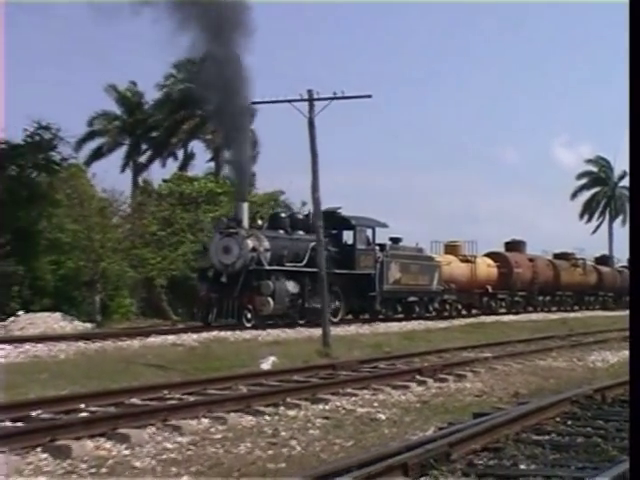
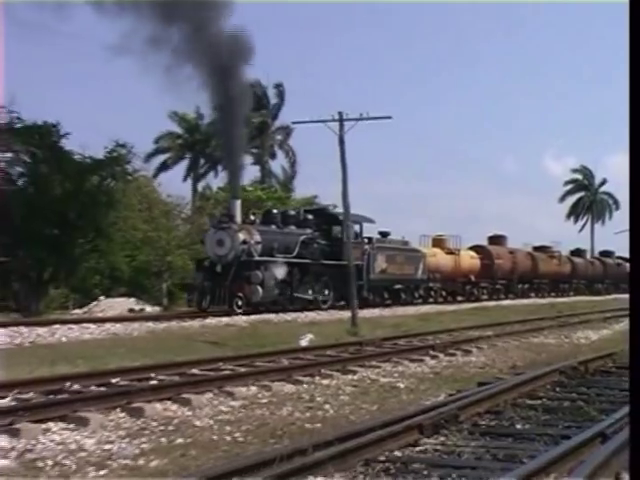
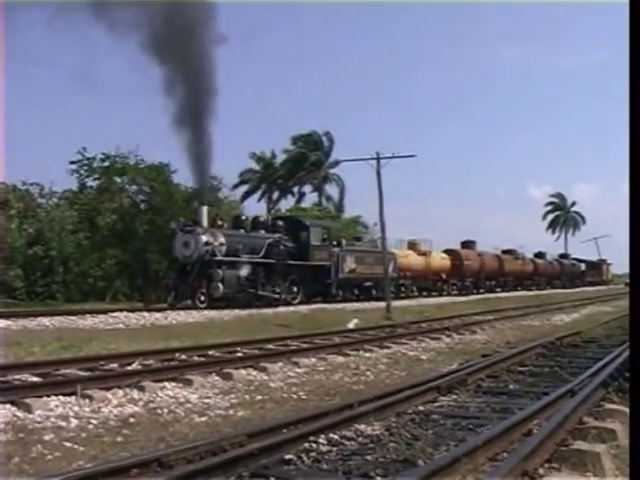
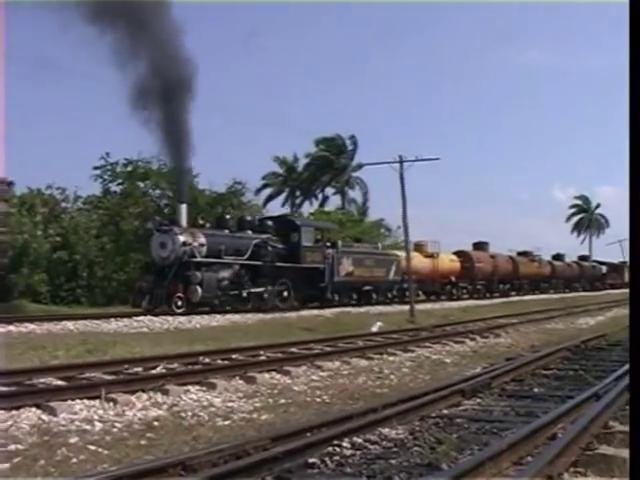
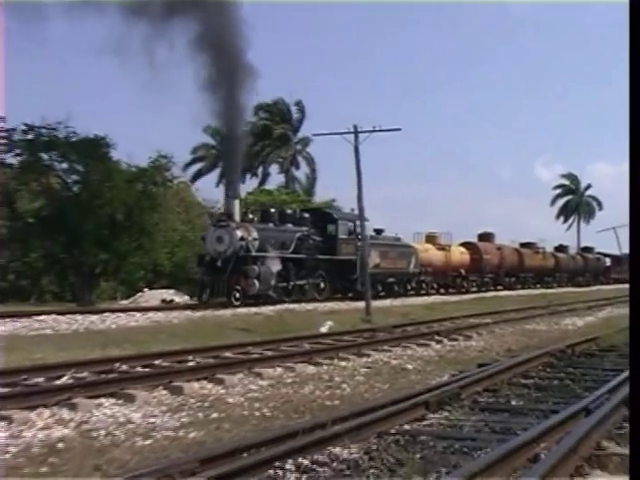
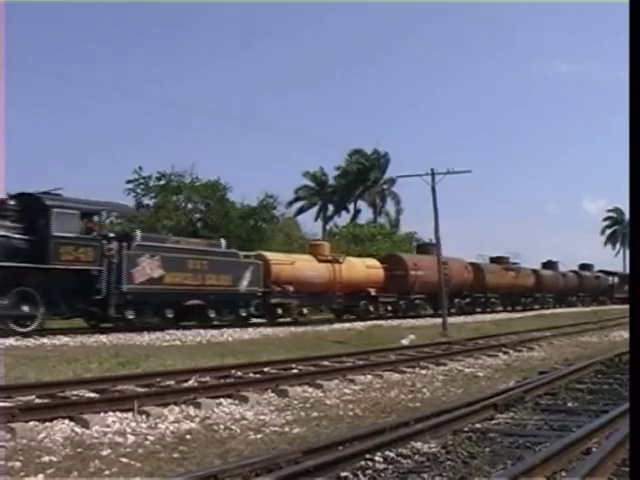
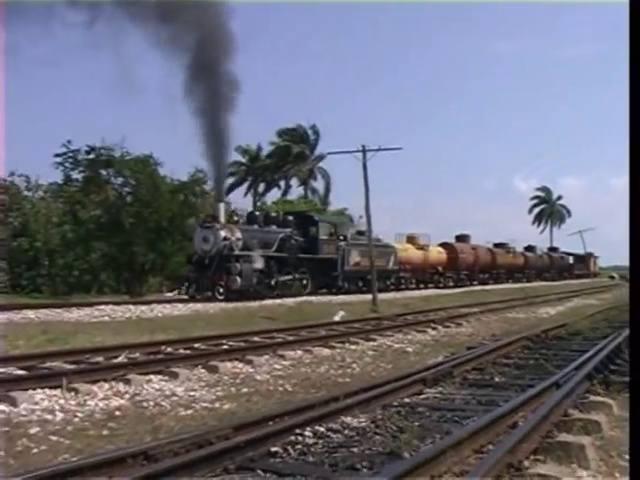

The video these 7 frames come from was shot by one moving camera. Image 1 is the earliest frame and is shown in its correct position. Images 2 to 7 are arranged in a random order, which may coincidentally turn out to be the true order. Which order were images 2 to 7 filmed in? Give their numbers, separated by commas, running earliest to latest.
2, 5, 7, 3, 4, 6
